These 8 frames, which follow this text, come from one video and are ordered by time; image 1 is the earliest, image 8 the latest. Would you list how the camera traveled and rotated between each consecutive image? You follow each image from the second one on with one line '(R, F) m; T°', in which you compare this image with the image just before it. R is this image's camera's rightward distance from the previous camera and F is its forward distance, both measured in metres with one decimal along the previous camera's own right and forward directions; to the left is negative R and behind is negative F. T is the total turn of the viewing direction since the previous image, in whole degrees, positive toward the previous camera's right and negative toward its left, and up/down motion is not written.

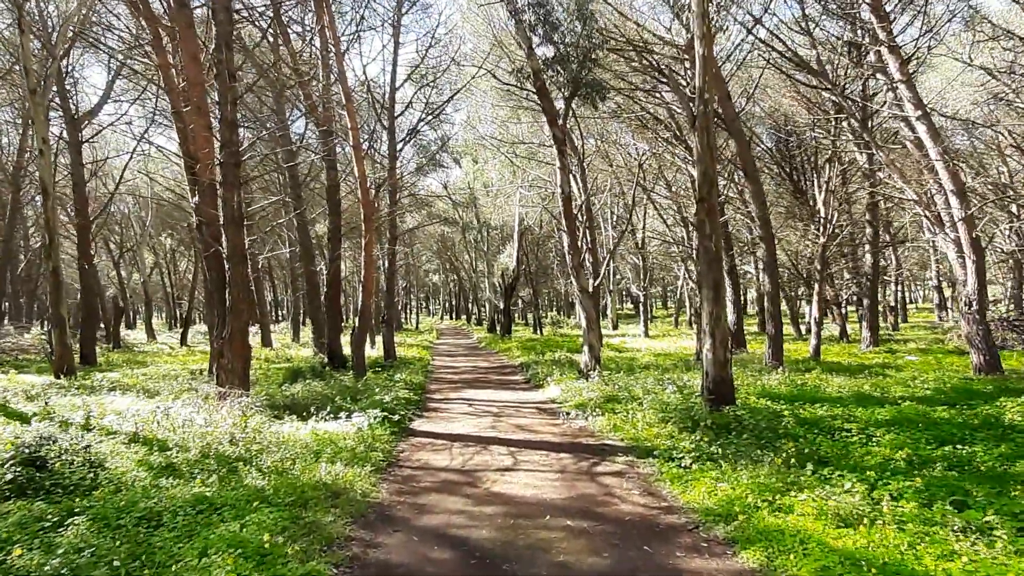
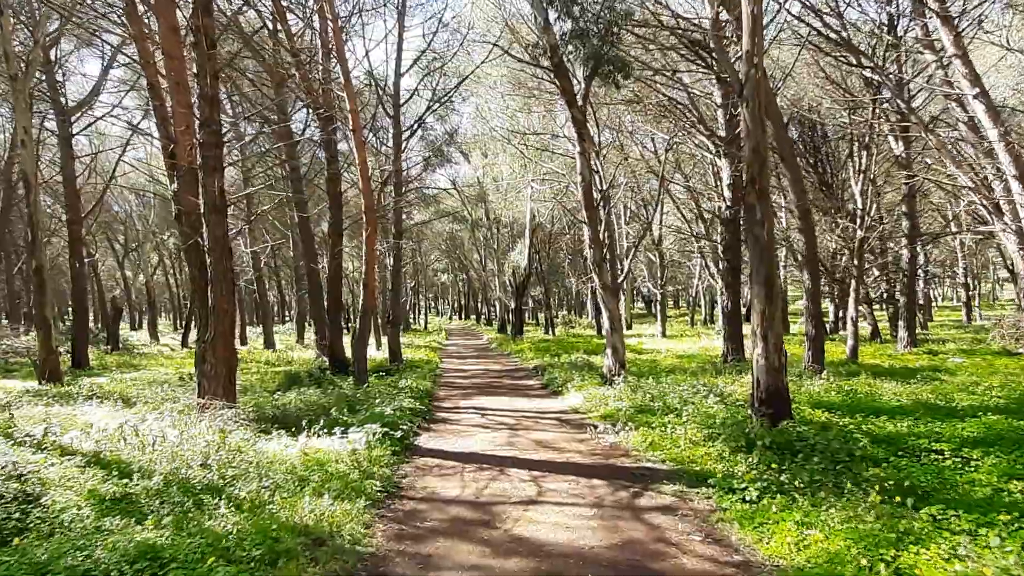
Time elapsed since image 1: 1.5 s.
(-0.1, +1.1) m; -1°
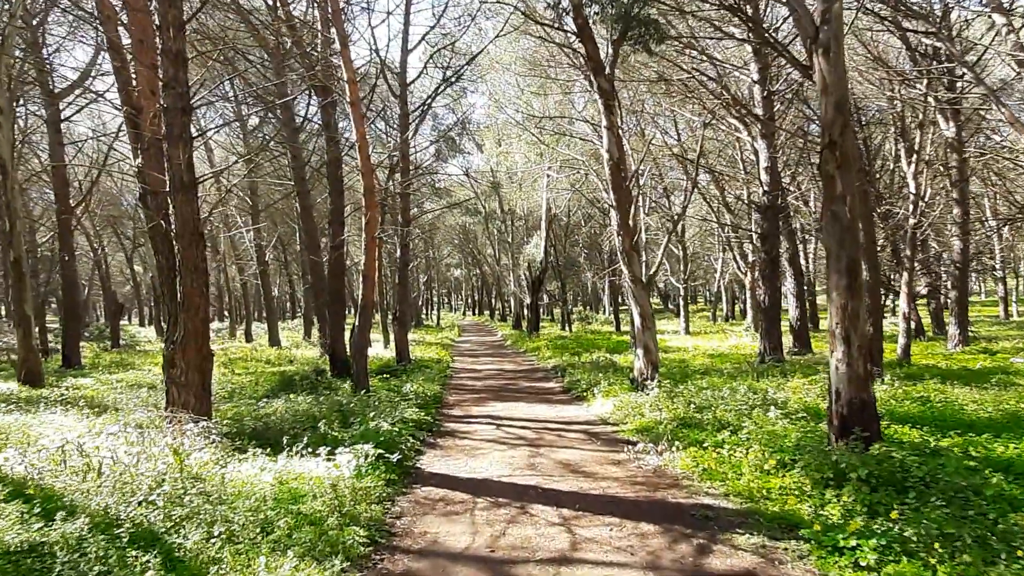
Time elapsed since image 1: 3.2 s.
(-0.1, +1.3) m; -1°
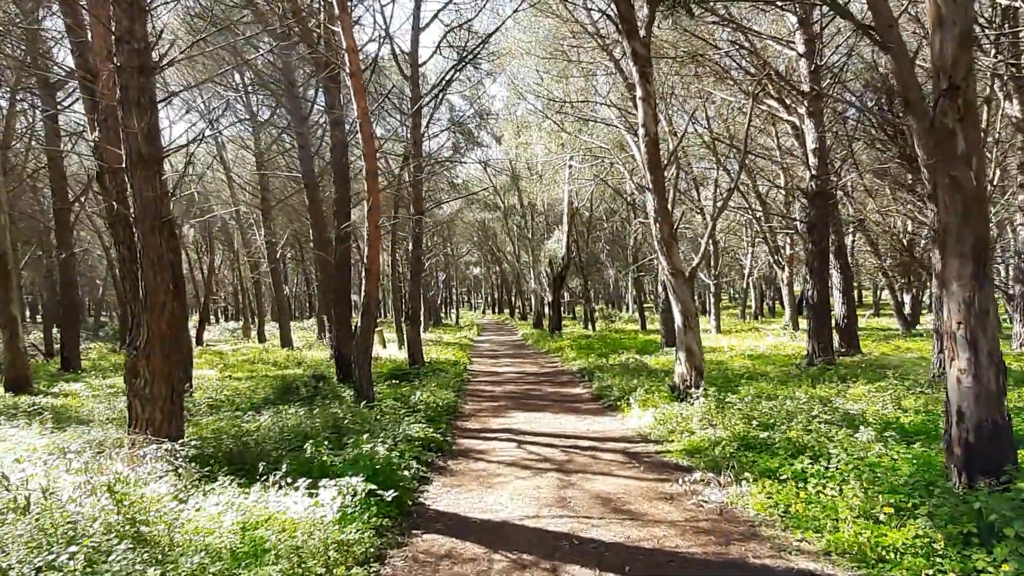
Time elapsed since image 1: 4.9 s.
(0.0, +1.2) m; -2°
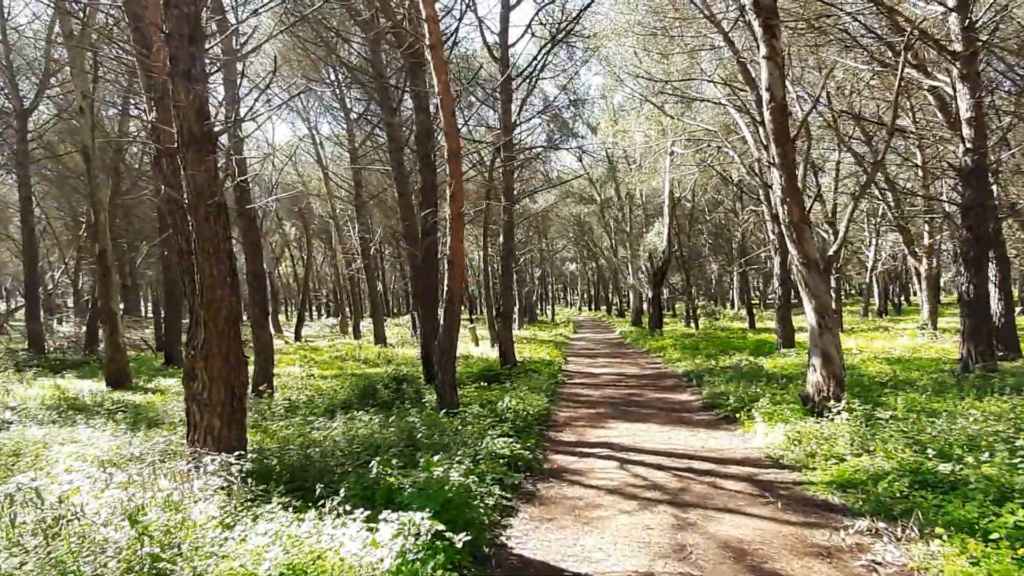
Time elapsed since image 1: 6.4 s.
(0.0, +1.0) m; -9°
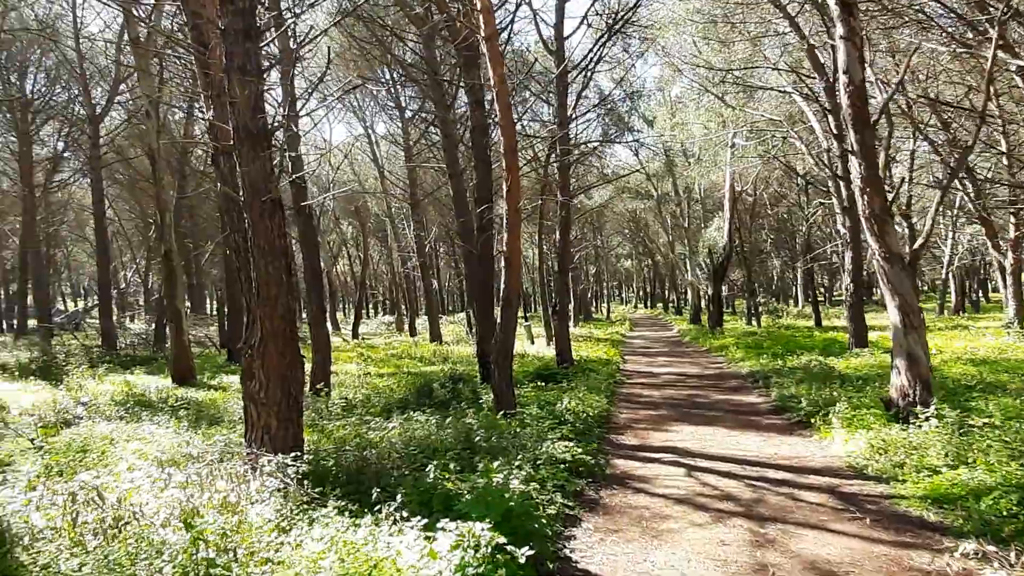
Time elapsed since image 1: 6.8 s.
(-0.1, +0.3) m; -5°
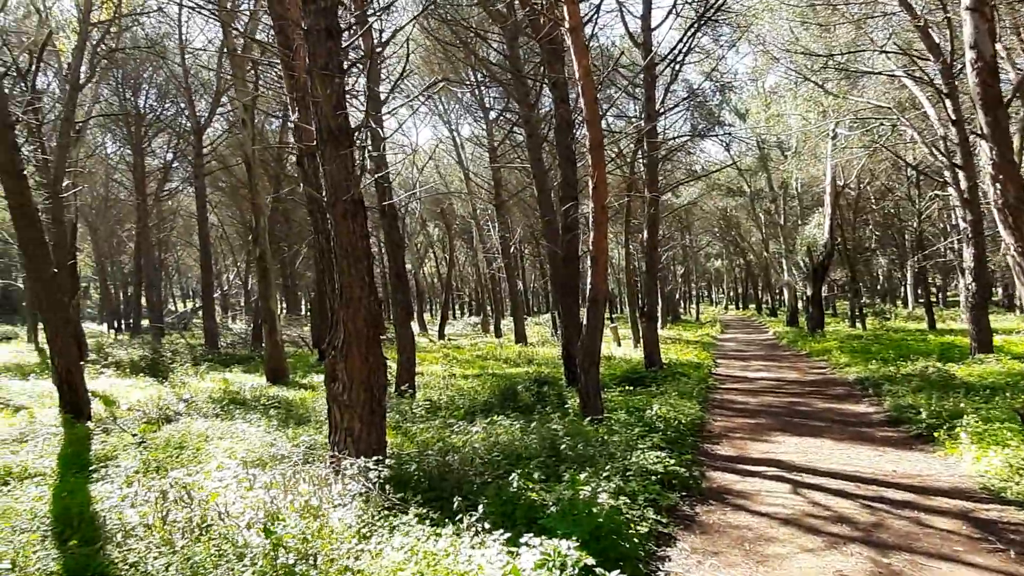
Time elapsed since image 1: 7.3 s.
(0.0, +0.3) m; -8°
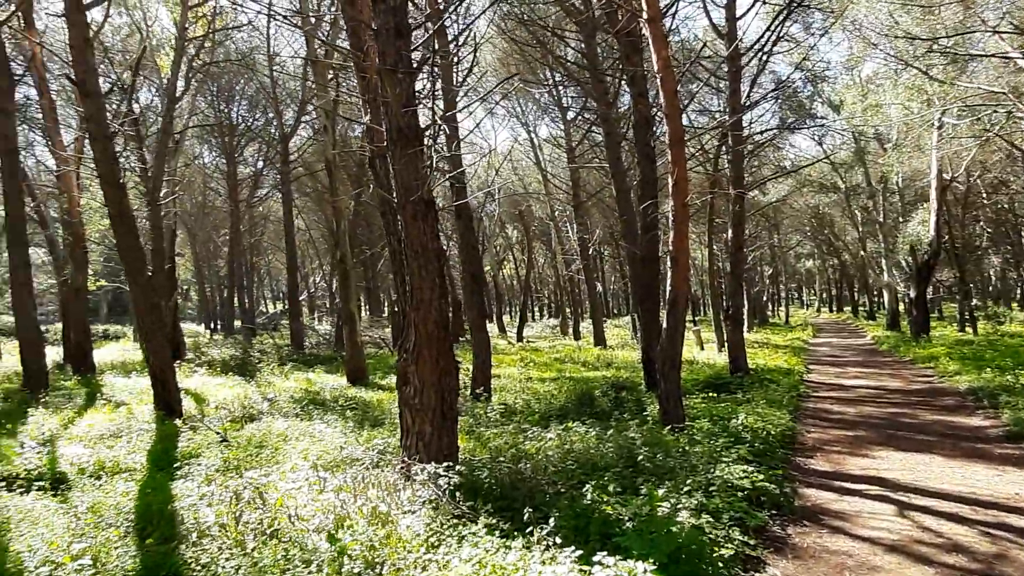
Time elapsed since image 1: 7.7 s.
(0.0, +0.2) m; -7°
